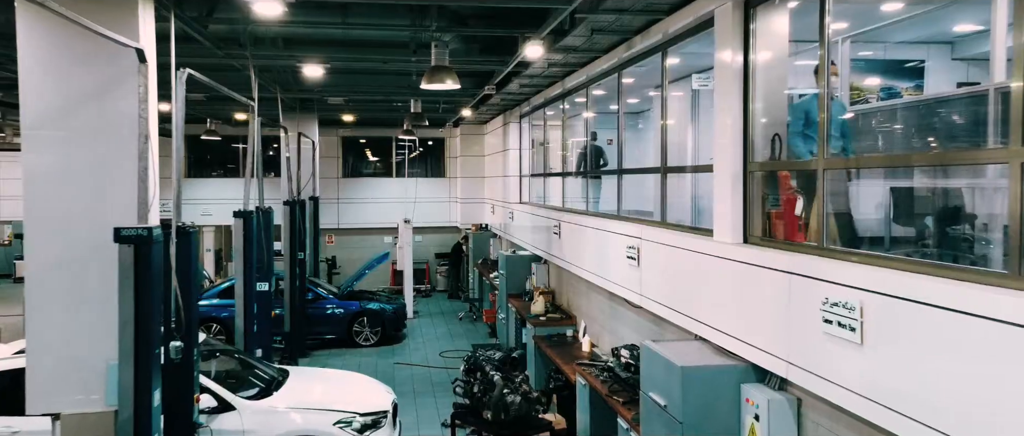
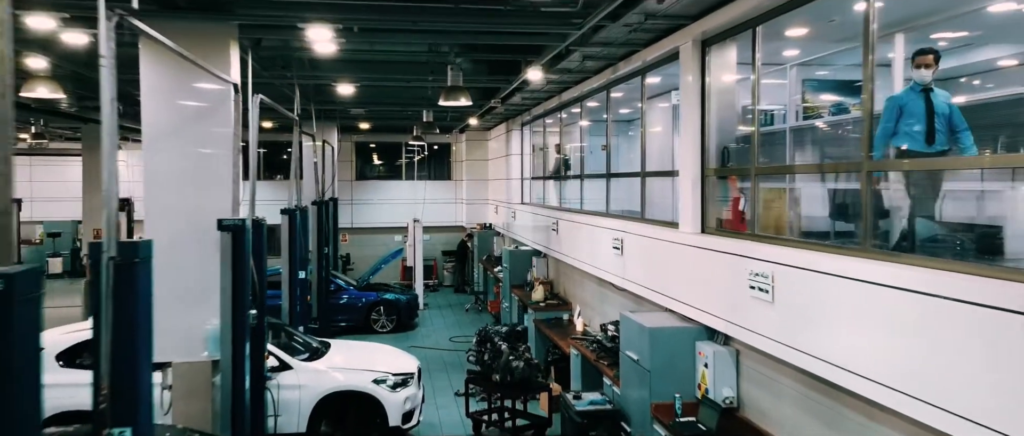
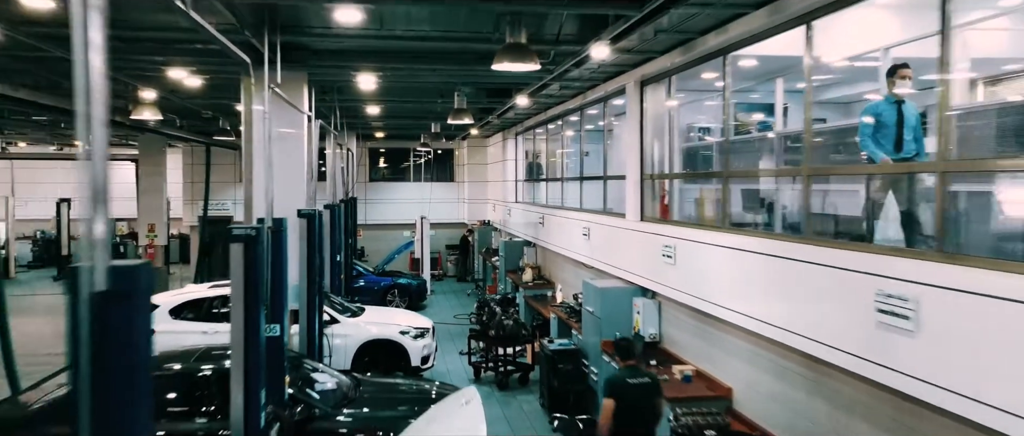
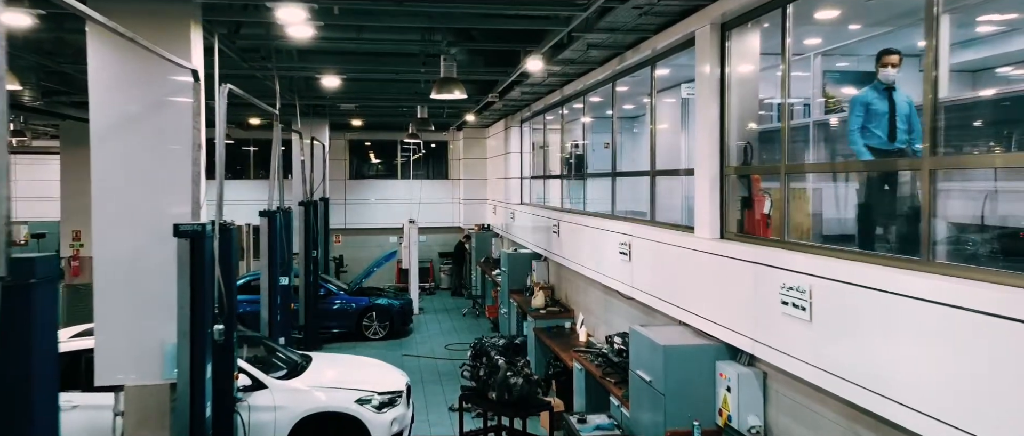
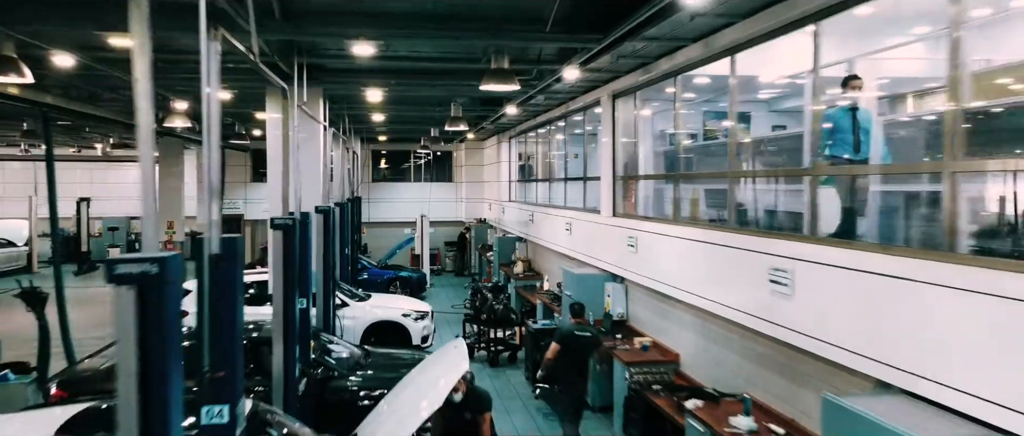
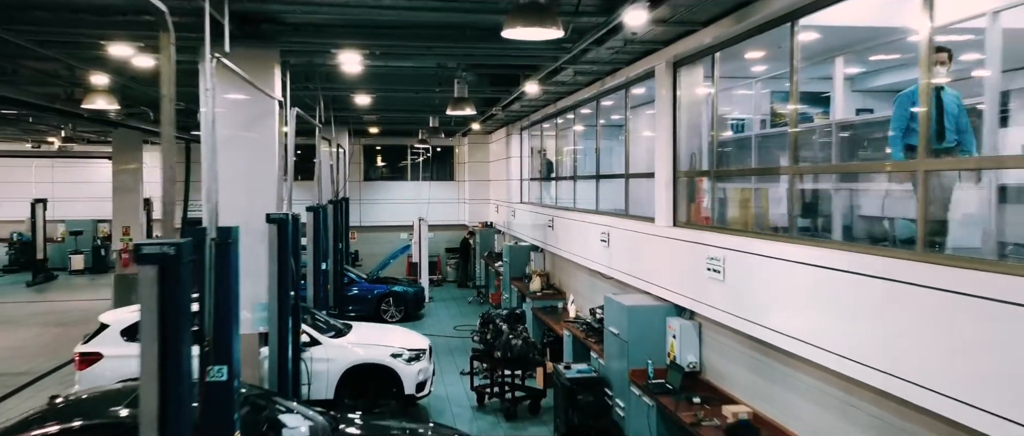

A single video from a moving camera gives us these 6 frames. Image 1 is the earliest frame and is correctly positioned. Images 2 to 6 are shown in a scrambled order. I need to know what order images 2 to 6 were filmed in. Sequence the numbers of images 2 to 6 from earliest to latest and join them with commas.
4, 2, 6, 3, 5
